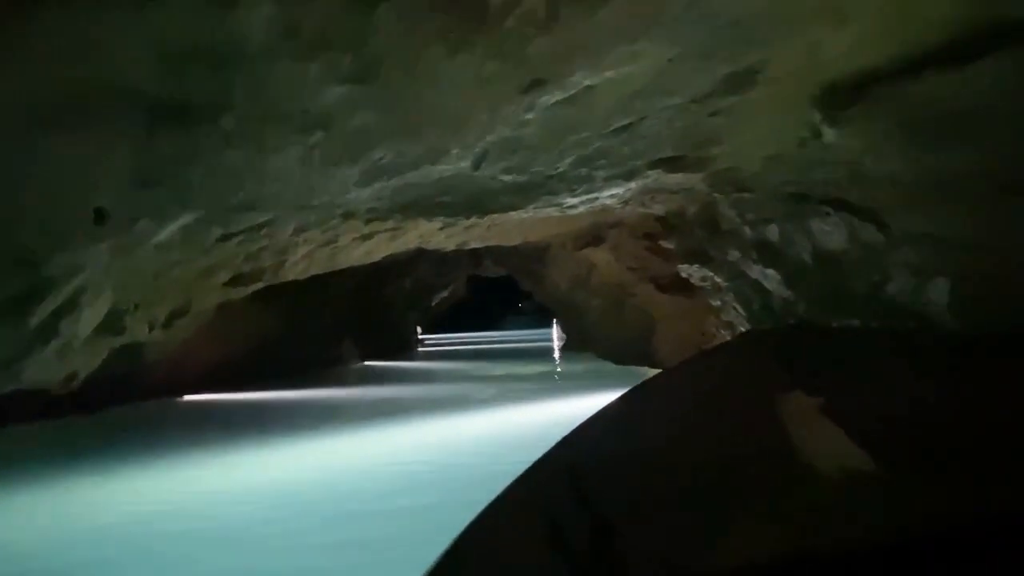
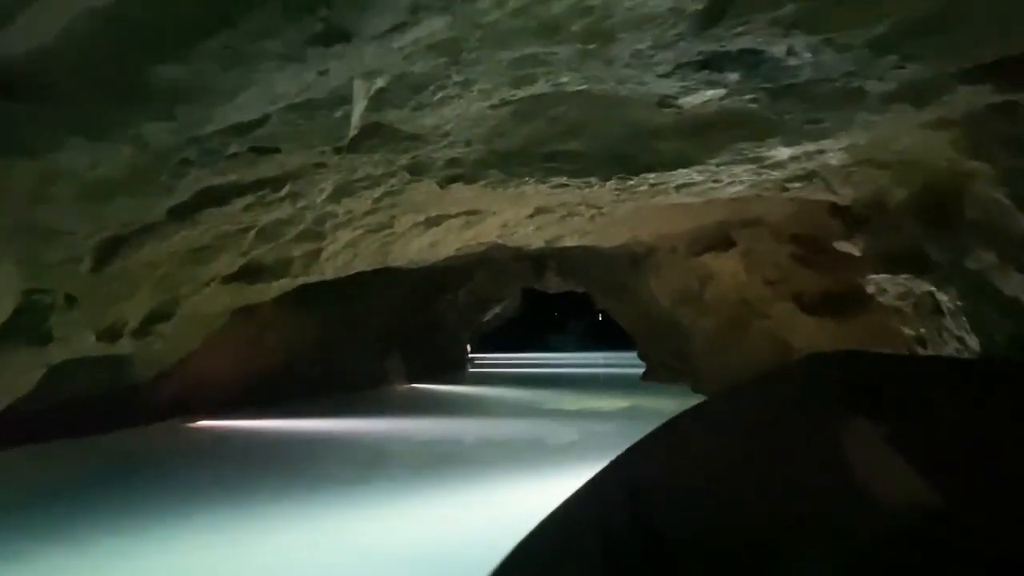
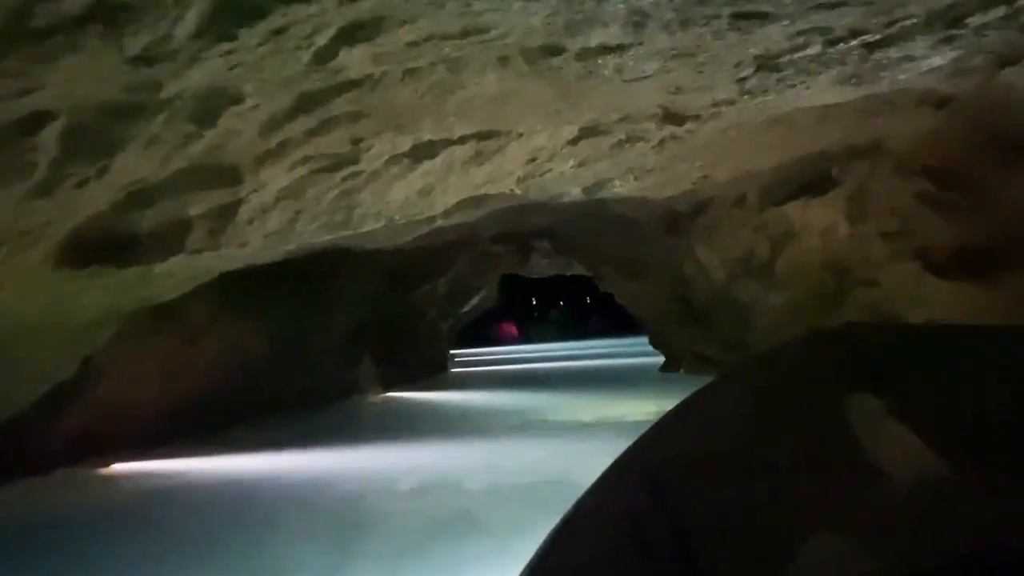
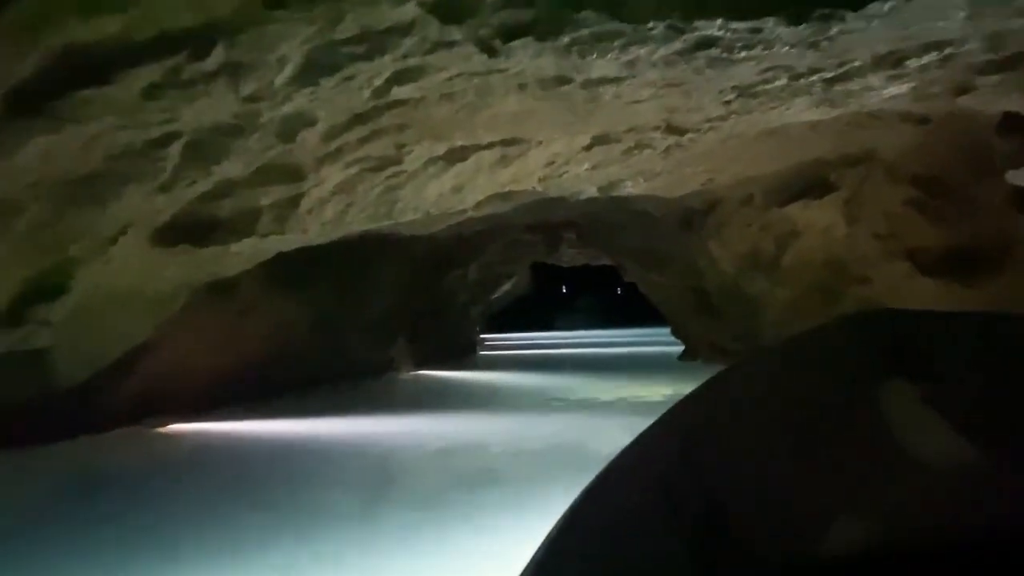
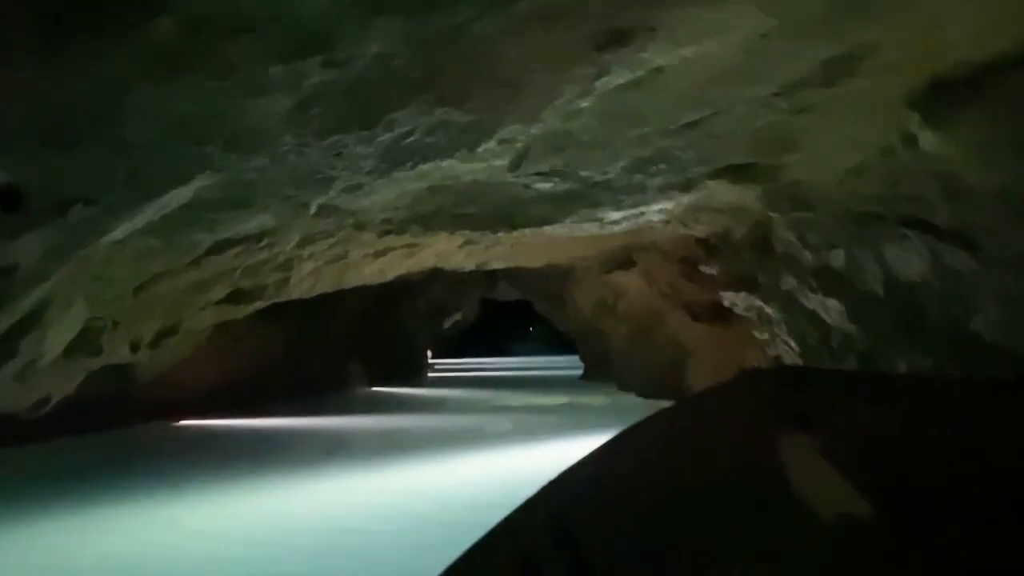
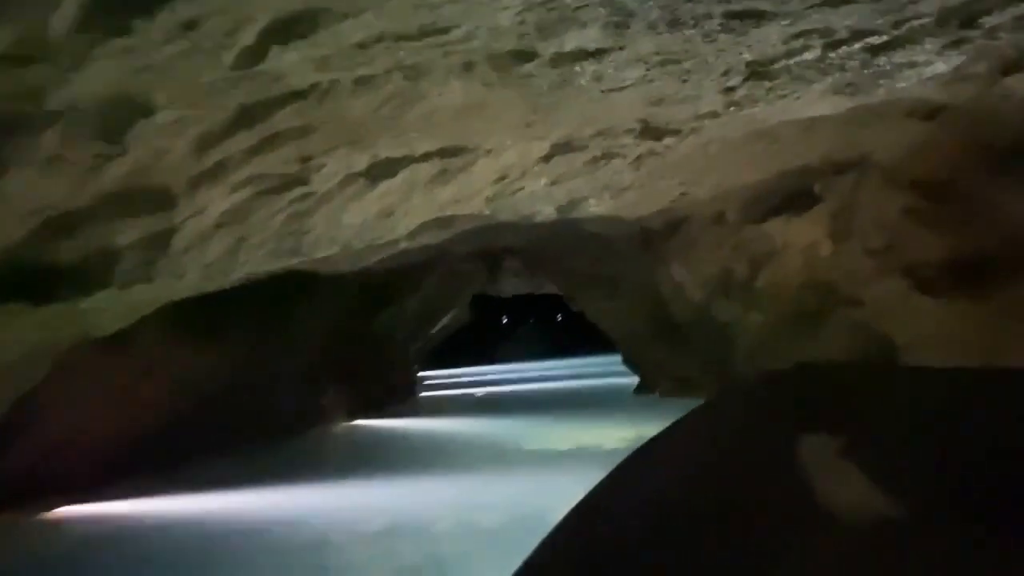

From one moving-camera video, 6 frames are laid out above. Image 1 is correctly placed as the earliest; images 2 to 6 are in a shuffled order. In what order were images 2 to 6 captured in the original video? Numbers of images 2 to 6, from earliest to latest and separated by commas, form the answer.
5, 2, 4, 3, 6
